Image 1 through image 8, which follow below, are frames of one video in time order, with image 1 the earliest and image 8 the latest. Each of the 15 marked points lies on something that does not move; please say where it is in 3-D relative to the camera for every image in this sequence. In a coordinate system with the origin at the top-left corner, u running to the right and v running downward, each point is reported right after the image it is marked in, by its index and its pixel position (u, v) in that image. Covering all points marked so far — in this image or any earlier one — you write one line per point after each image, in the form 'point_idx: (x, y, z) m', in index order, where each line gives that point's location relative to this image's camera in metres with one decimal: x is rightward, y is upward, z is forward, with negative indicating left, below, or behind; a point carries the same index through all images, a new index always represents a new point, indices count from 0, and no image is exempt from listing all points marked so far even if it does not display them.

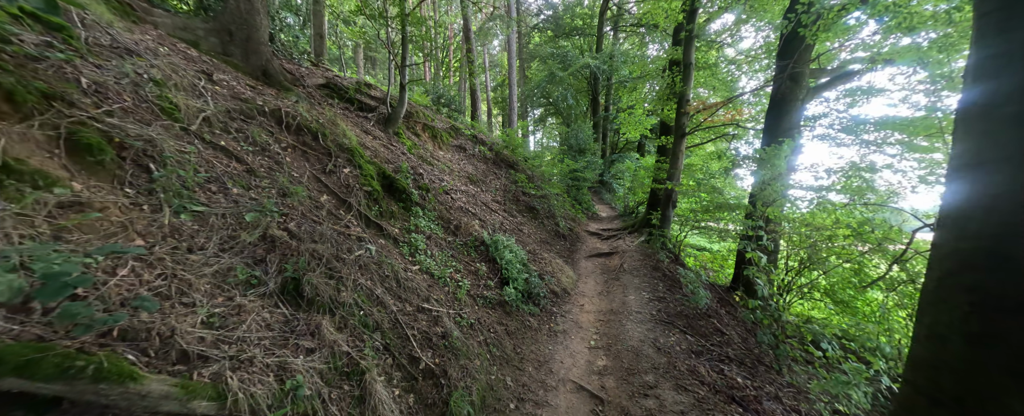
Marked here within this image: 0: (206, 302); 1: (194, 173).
0: (-2.0, -0.6, +2.0) m
1: (-2.8, +0.3, +2.8) m
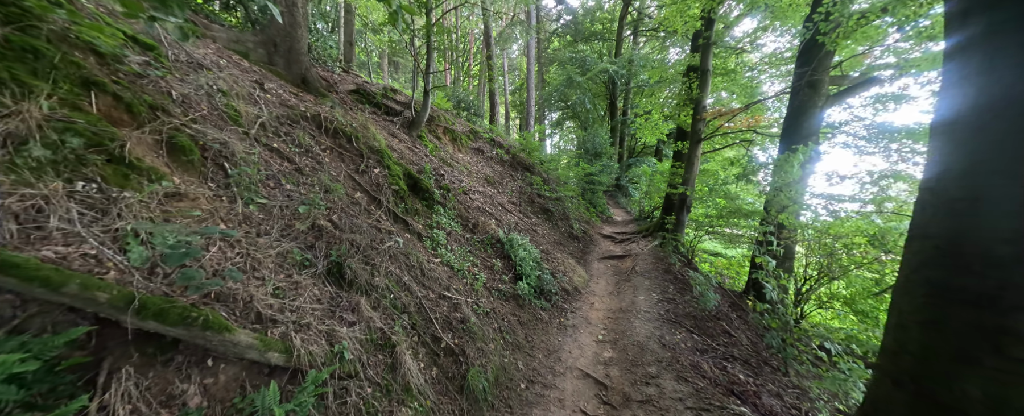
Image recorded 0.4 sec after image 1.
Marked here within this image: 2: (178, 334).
0: (-1.9, -0.5, +2.5) m
1: (-2.7, +0.4, +3.3) m
2: (-1.9, -0.7, +1.8) m
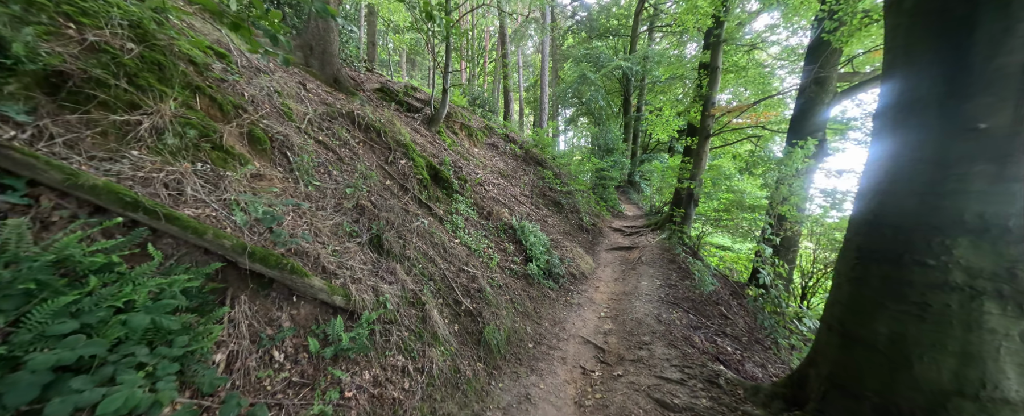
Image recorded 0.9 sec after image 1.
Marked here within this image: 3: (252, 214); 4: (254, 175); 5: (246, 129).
0: (-1.8, -0.3, +3.1) m
1: (-2.5, +0.6, +3.9) m
2: (-1.8, -0.5, +2.4) m
3: (-2.2, -0.1, +2.6) m
4: (-2.5, +0.3, +3.0) m
5: (-2.8, +0.8, +3.3) m
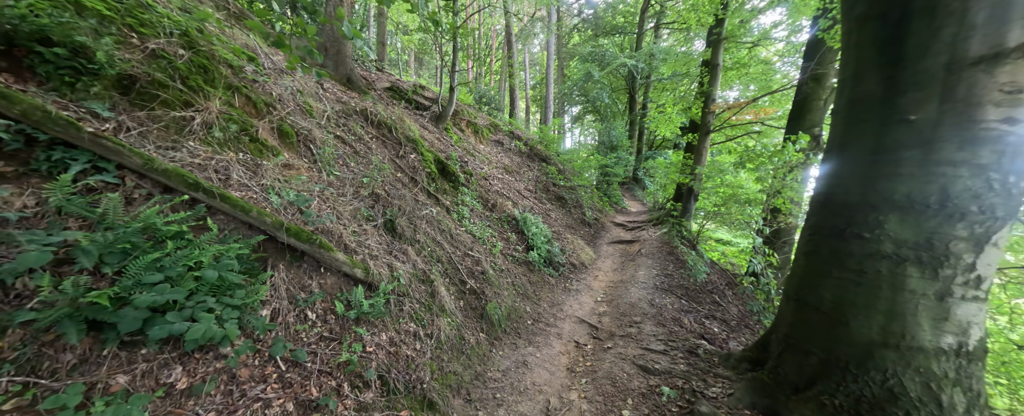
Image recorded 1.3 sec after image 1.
0: (-1.8, -0.2, +3.5) m
1: (-2.5, +0.8, +4.3) m
2: (-1.8, -0.4, +2.8) m
3: (-2.2, +0.1, +3.0) m
4: (-2.5, +0.5, +3.4) m
5: (-2.8, +1.0, +3.7) m
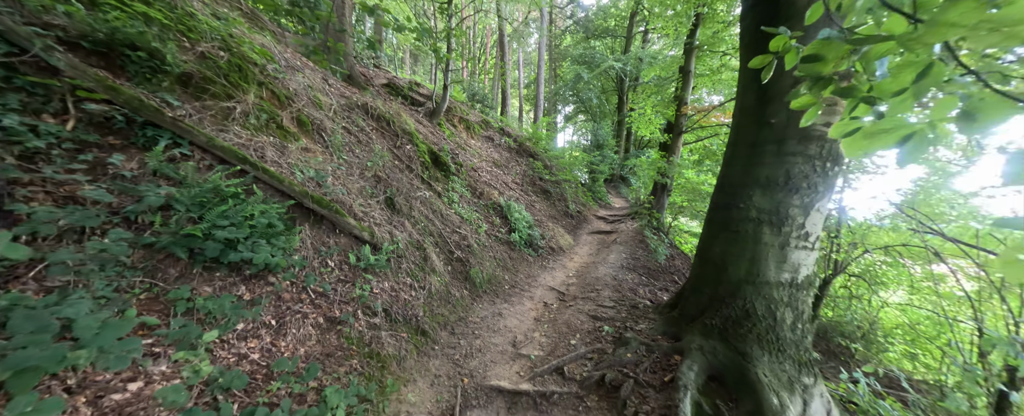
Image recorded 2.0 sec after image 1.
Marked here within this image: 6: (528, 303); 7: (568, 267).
0: (-2.1, +0.1, +4.3) m
1: (-2.8, +1.1, +5.0) m
2: (-2.1, -0.1, +3.5) m
3: (-2.5, +0.4, +3.8) m
4: (-2.8, +0.8, +4.2) m
5: (-3.1, +1.3, +4.5) m
6: (+0.3, -1.5, +4.8) m
7: (+1.3, -1.4, +7.1) m
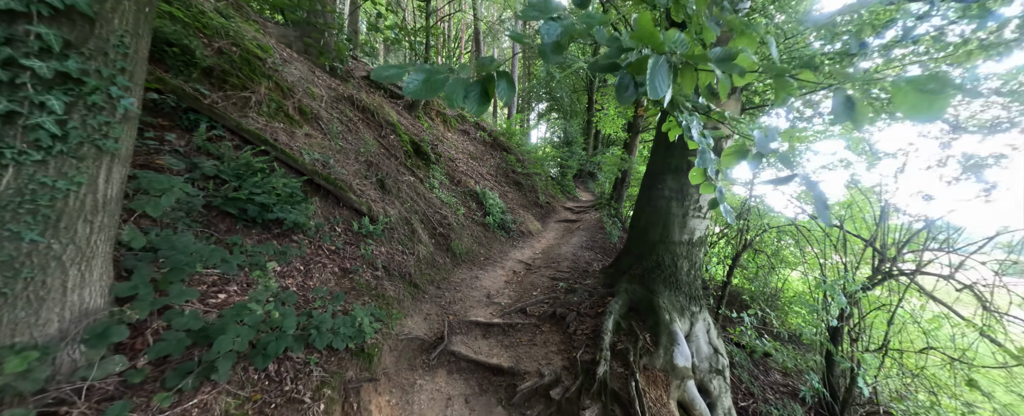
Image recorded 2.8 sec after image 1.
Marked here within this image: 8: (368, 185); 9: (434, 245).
0: (-2.5, +0.5, +5.0) m
1: (-3.2, +1.5, +5.7) m
2: (-2.4, +0.3, +4.3) m
3: (-2.8, +0.7, +4.5) m
4: (-3.2, +1.1, +4.8) m
5: (-3.5, +1.7, +5.1) m
6: (-0.2, -1.2, +5.8) m
7: (+0.6, -1.0, +8.1) m
8: (-2.4, +0.4, +5.1) m
9: (-1.4, -0.6, +5.4) m
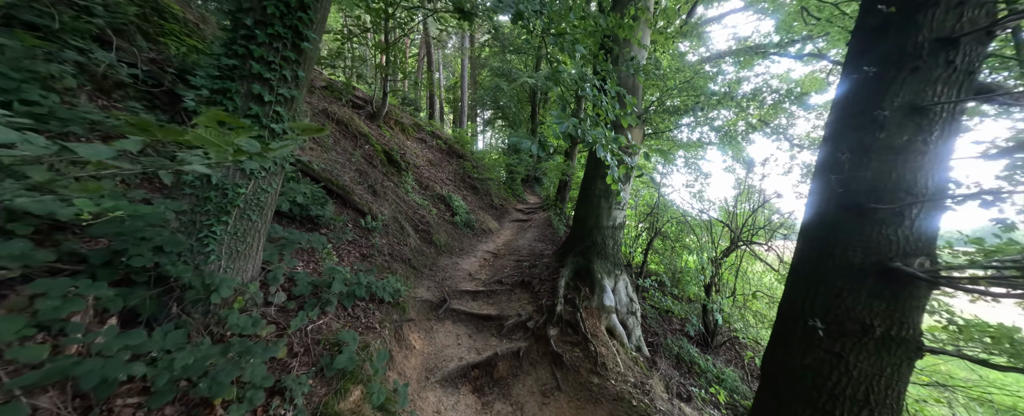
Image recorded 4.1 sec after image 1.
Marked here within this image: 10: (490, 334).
0: (-3.0, +0.4, +5.9) m
1: (-3.9, +1.4, +6.5) m
2: (-2.9, +0.3, +5.2) m
3: (-3.3, +0.7, +5.3) m
4: (-3.7, +1.1, +5.7) m
5: (-4.1, +1.6, +5.8) m
6: (-0.9, -1.2, +7.1) m
7: (-0.5, -1.0, +9.5) m
8: (-2.9, +0.3, +6.1) m
9: (-2.0, -0.7, +6.5) m
10: (-0.3, -1.7, +4.2) m
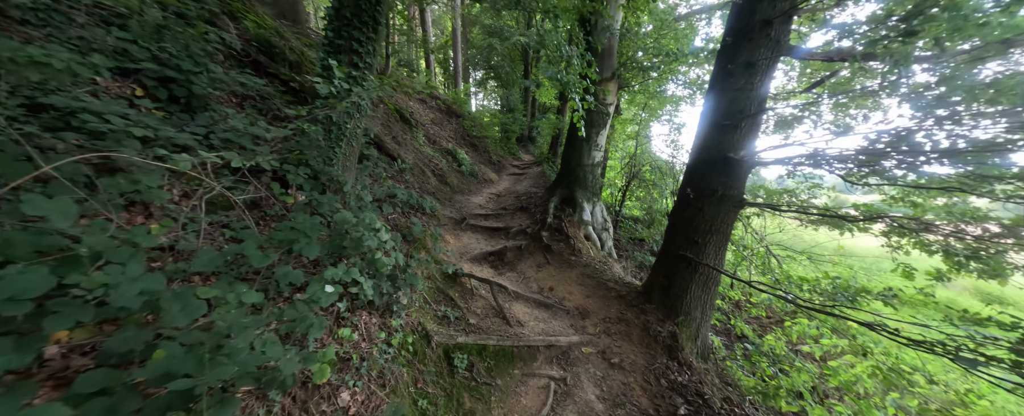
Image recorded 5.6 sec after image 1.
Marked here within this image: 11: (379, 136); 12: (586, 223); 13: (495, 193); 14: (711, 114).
0: (-3.1, +1.7, +7.3) m
1: (-4.0, +2.7, +7.7) m
2: (-2.9, +1.4, +6.6) m
3: (-3.3, +1.9, +6.7) m
4: (-3.7, +2.3, +6.9) m
5: (-4.1, +2.8, +7.0) m
6: (-0.9, +0.3, +8.6) m
7: (-0.5, +0.7, +11.0) m
8: (-3.0, +1.6, +7.5) m
9: (-2.0, +0.7, +8.0) m
10: (-0.2, -0.6, +5.8) m
11: (-3.0, +1.6, +7.0) m
12: (+1.5, -0.3, +6.5) m
13: (-0.5, +0.5, +9.7) m
14: (+2.3, +1.1, +3.6) m
